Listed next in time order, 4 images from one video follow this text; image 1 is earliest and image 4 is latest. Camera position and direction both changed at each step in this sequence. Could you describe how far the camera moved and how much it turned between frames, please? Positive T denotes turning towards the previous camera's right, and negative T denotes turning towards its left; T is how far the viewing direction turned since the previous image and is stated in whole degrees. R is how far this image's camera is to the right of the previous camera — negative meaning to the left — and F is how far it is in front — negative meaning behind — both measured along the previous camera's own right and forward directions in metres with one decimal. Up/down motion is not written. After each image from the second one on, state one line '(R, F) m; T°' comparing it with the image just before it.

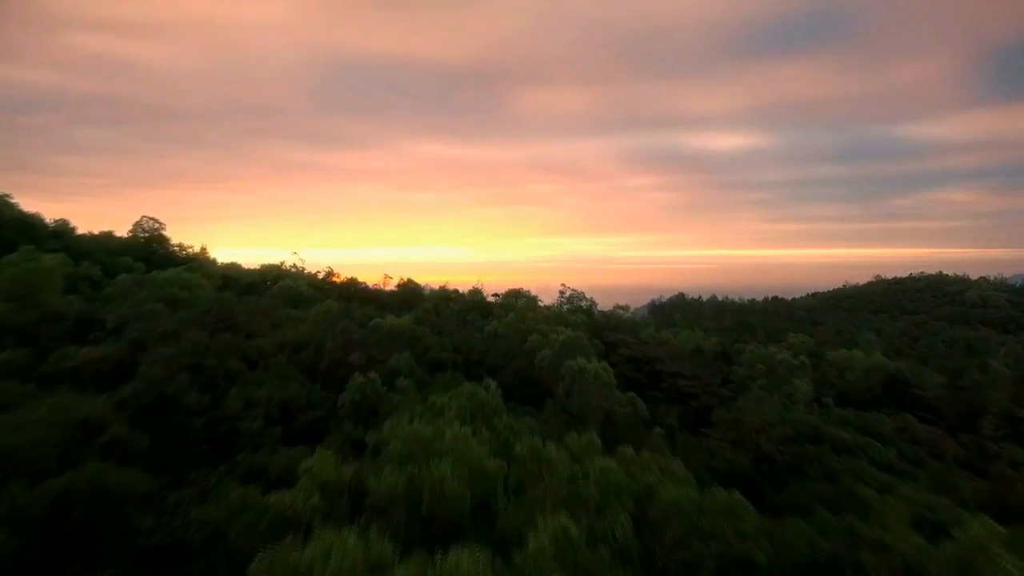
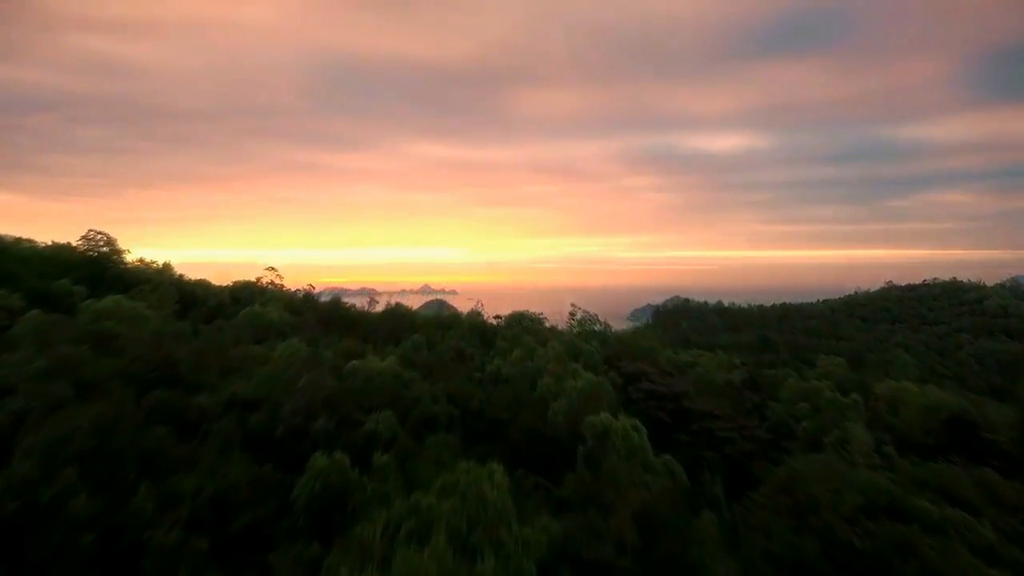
(-0.1, +1.5) m; 0°
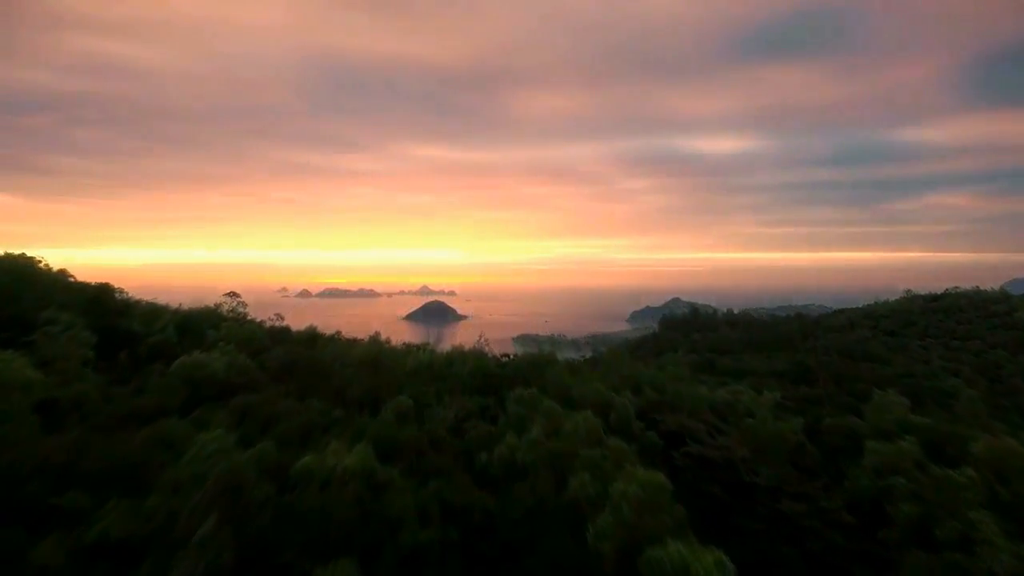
(-0.2, +2.0) m; 0°
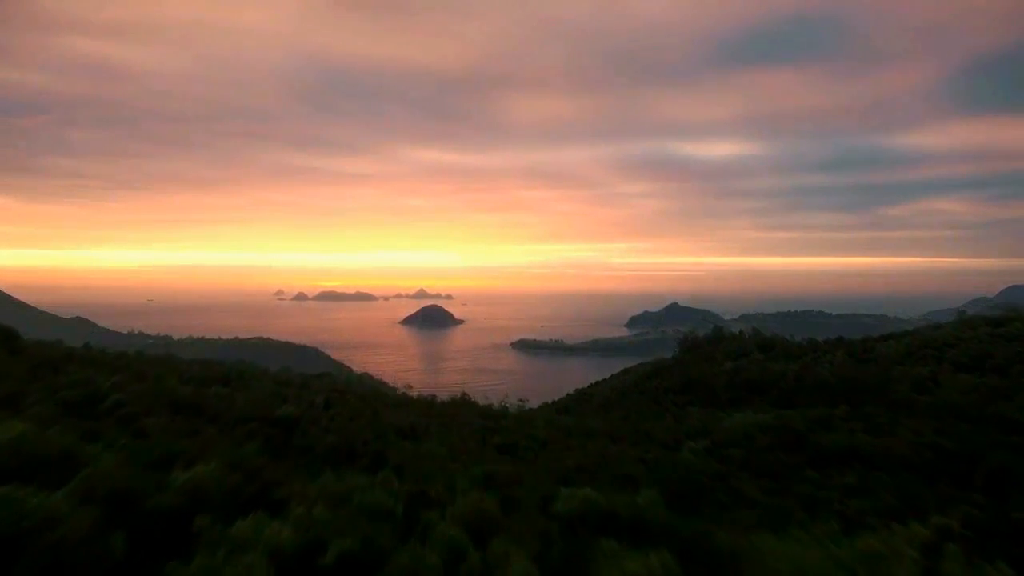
(-0.5, +4.7) m; 0°
